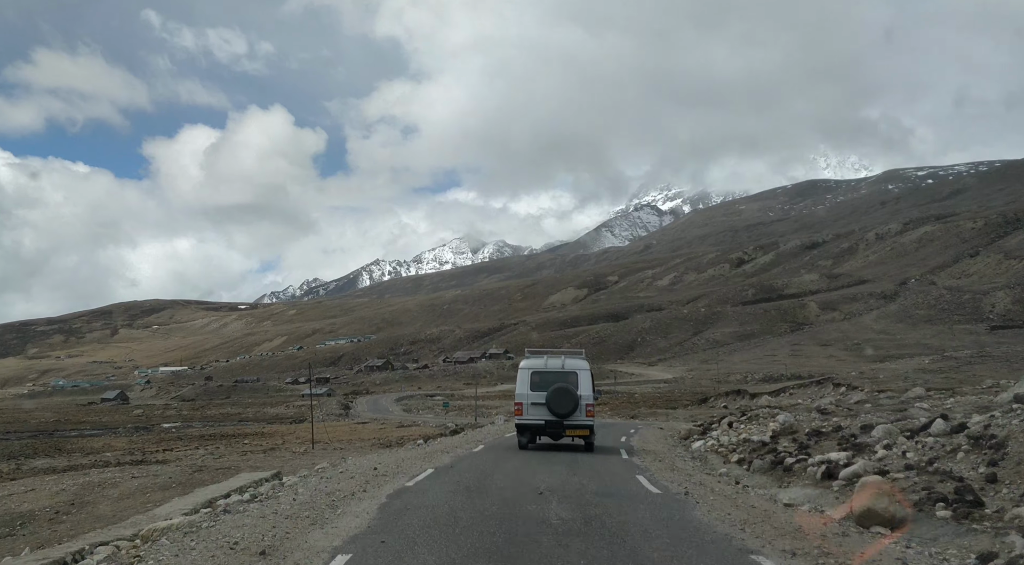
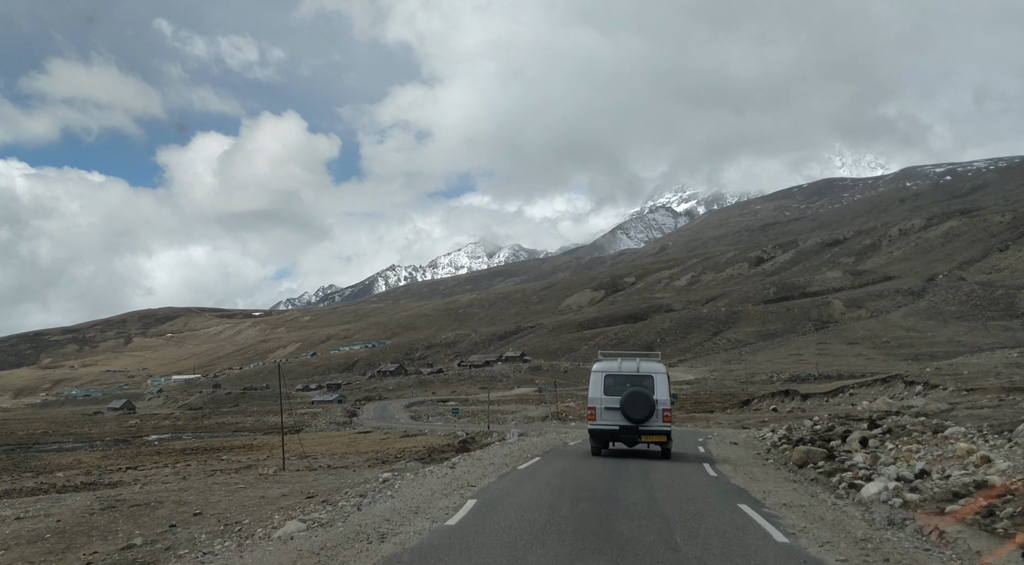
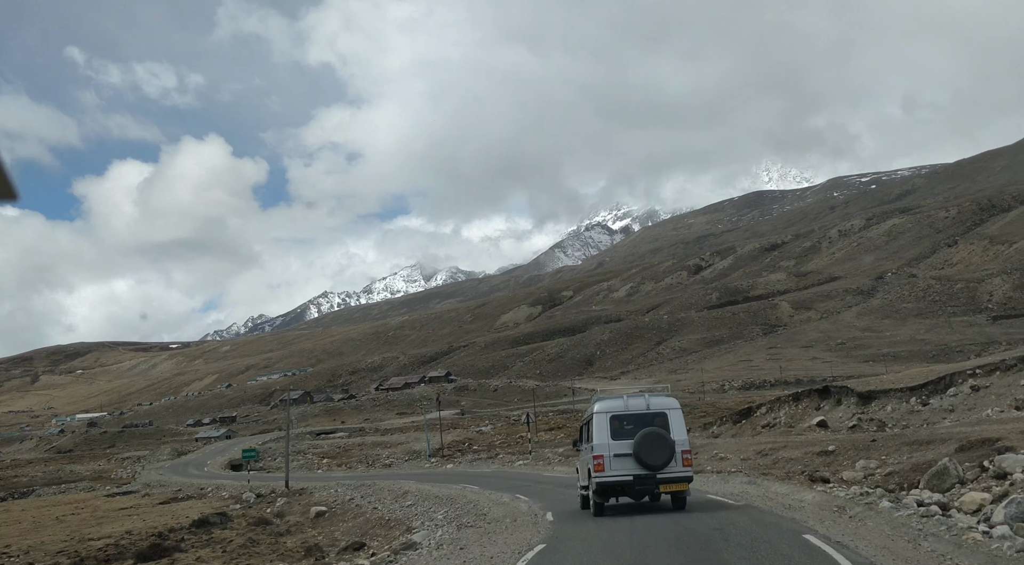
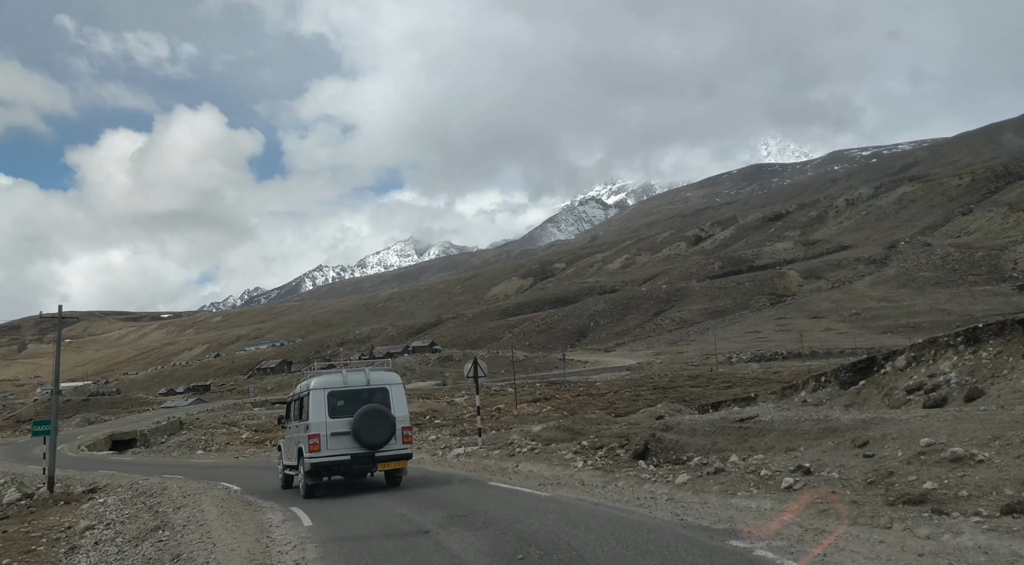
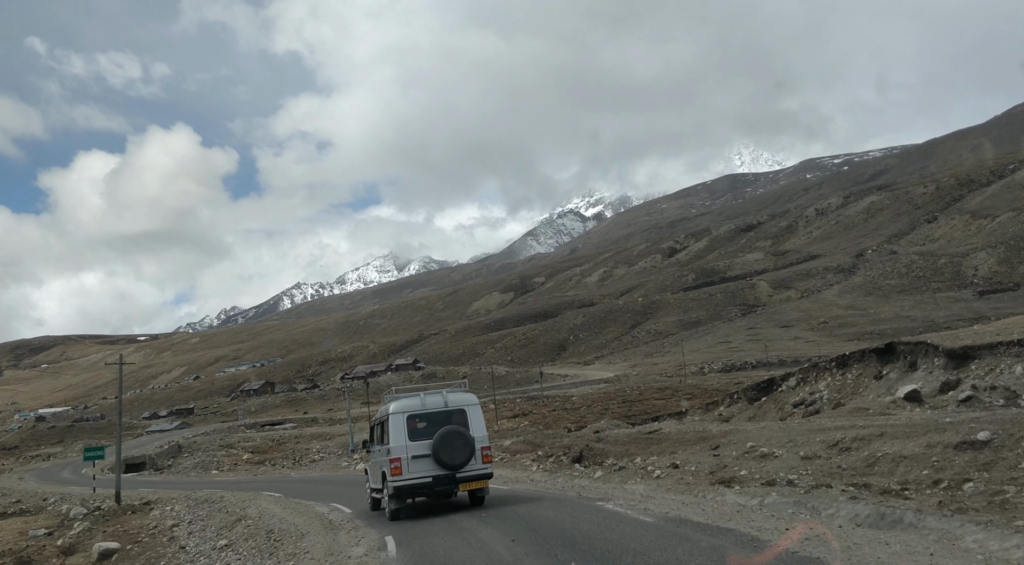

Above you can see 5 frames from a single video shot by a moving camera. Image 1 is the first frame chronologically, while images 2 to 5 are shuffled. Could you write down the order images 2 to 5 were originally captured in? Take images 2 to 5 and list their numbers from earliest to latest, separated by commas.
2, 3, 5, 4
